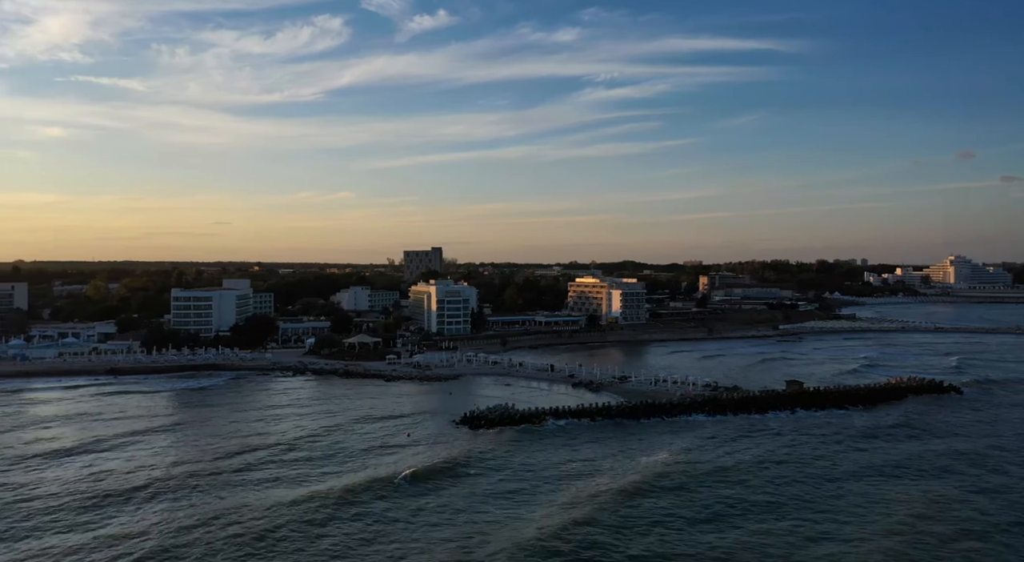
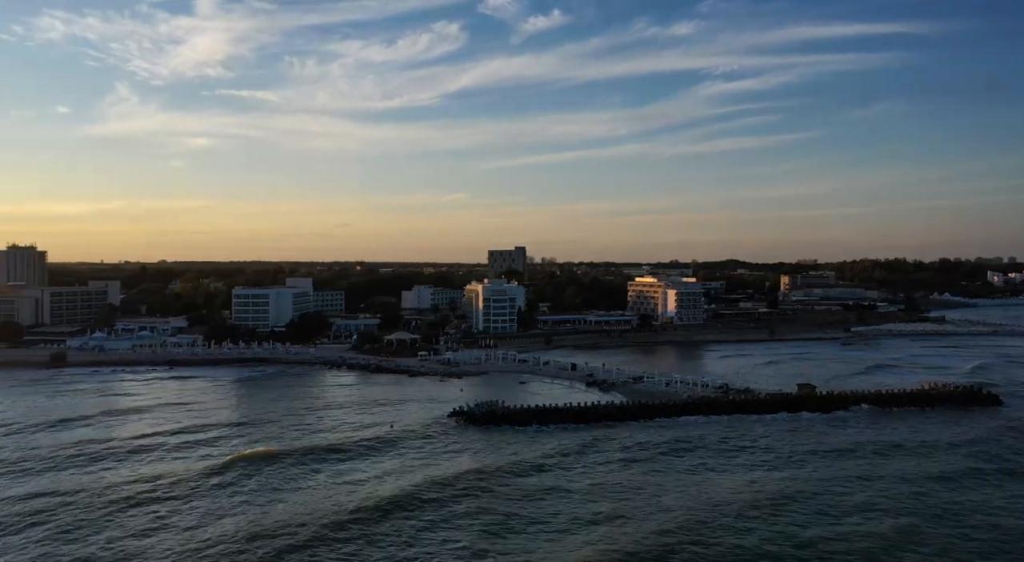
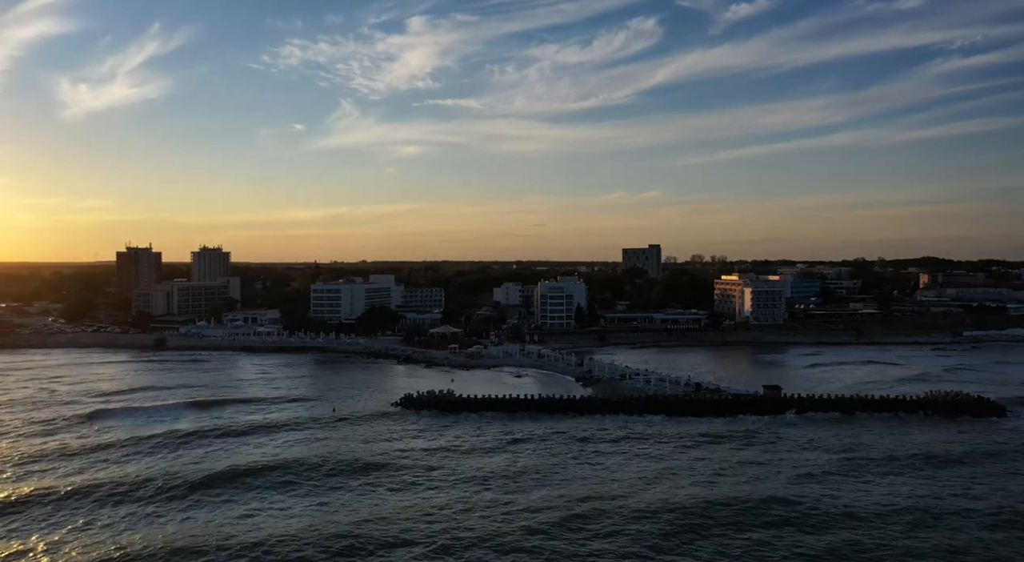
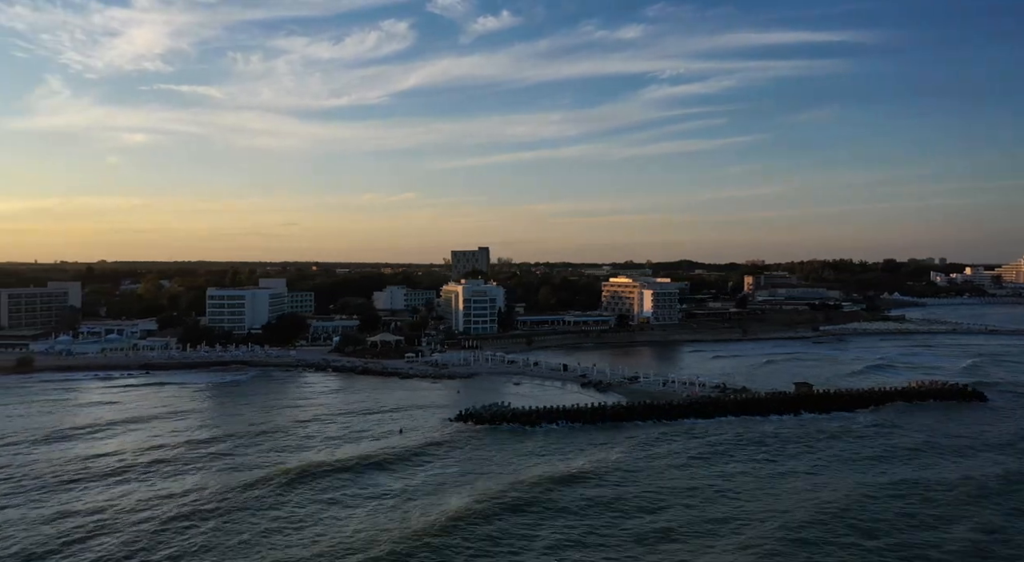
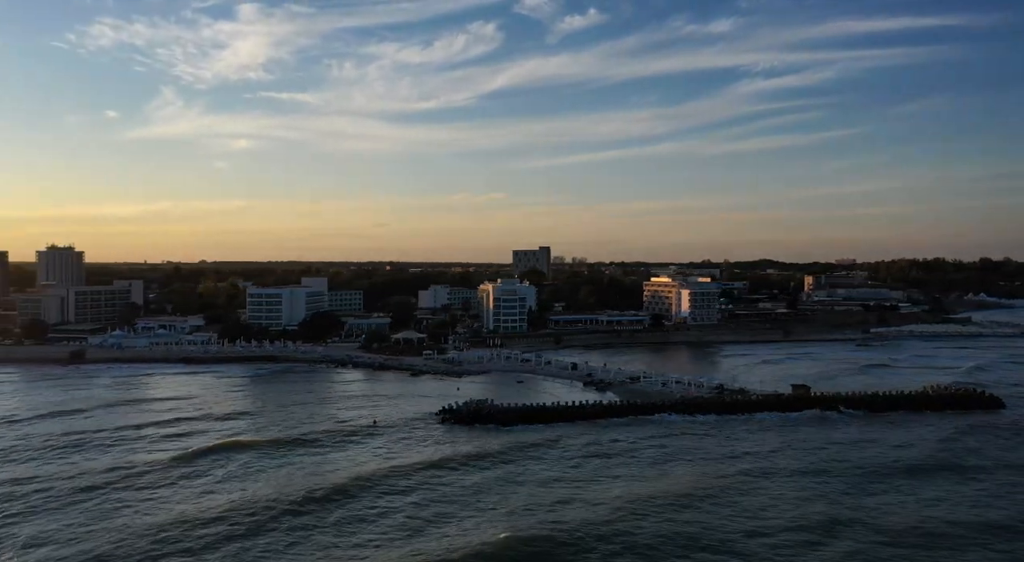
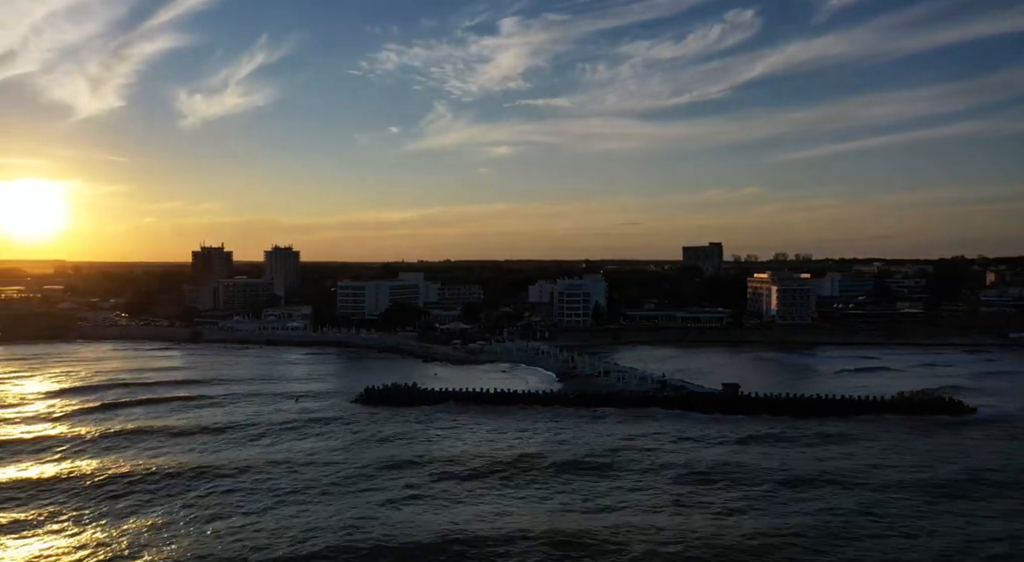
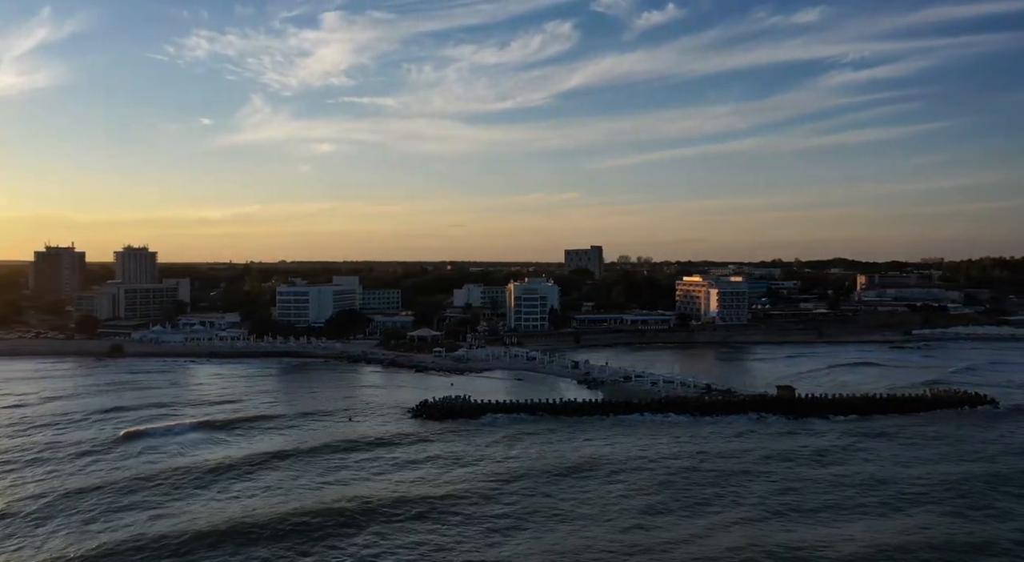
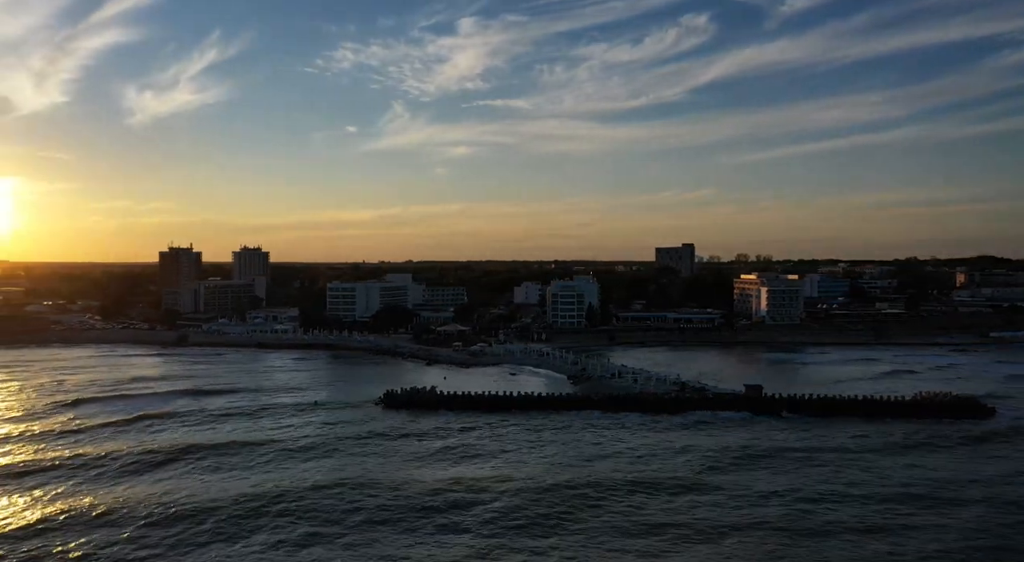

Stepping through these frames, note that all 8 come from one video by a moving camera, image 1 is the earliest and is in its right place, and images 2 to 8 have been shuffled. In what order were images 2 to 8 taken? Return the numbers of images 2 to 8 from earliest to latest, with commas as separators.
4, 2, 5, 7, 3, 8, 6
